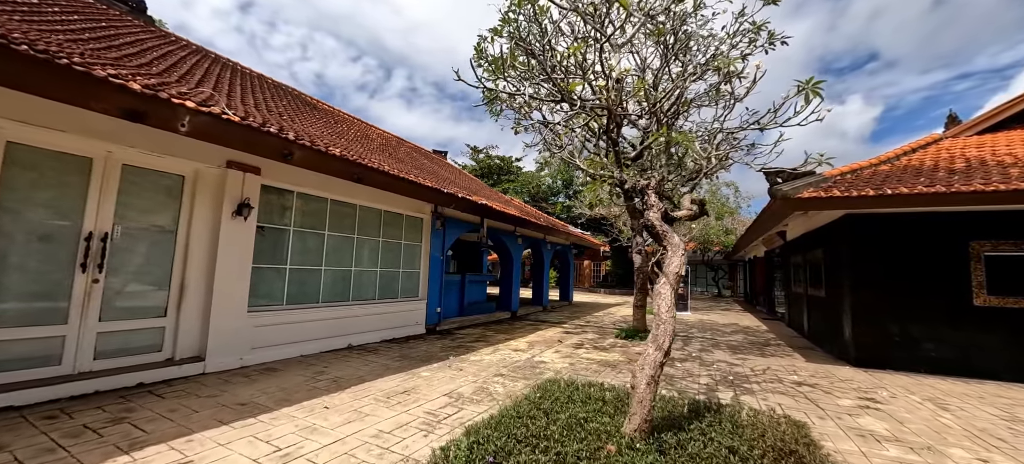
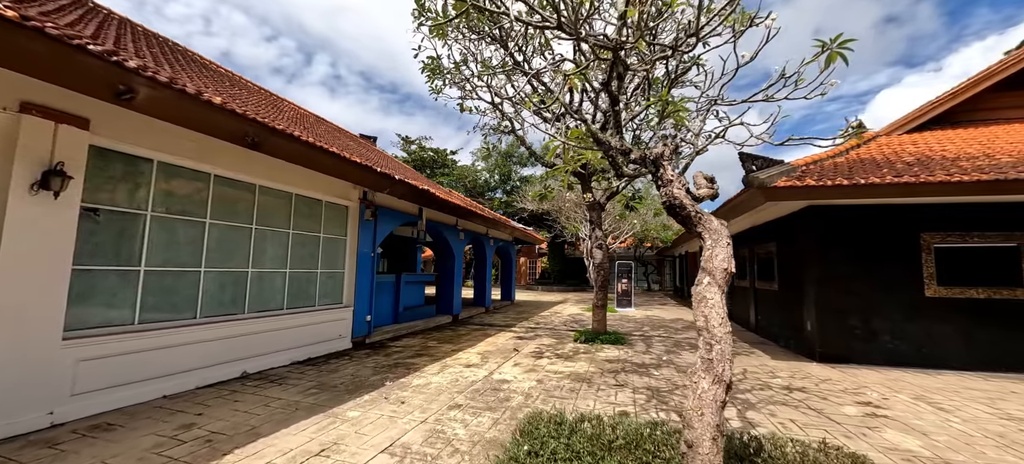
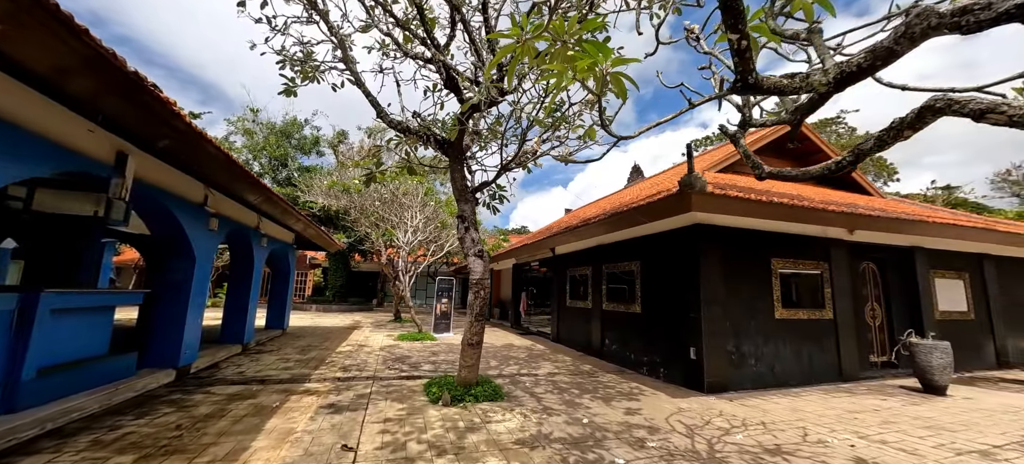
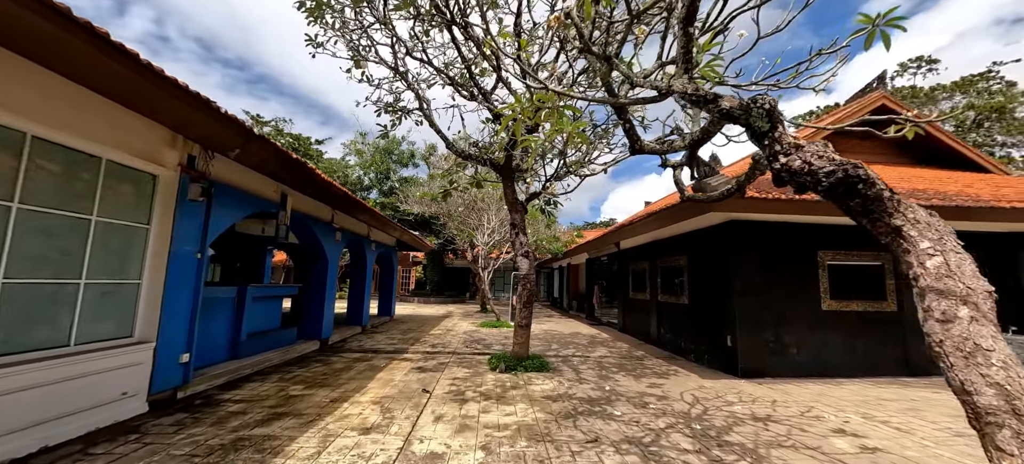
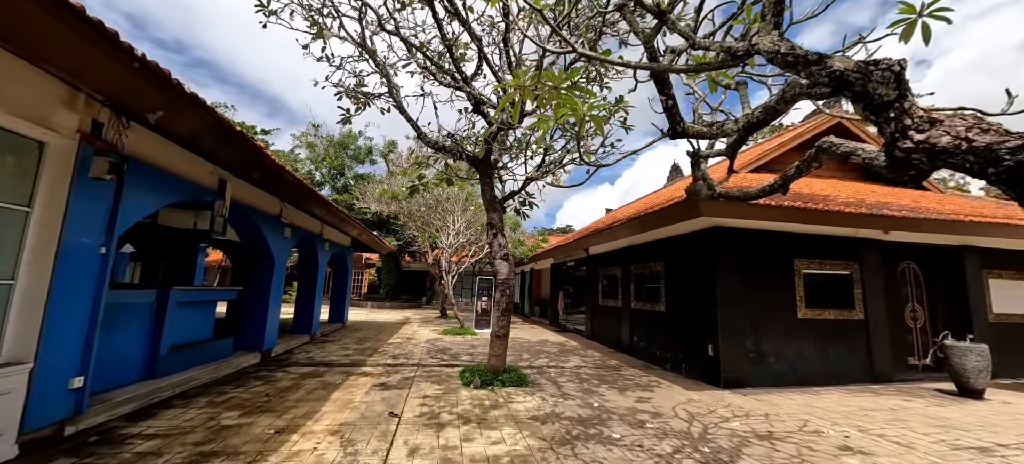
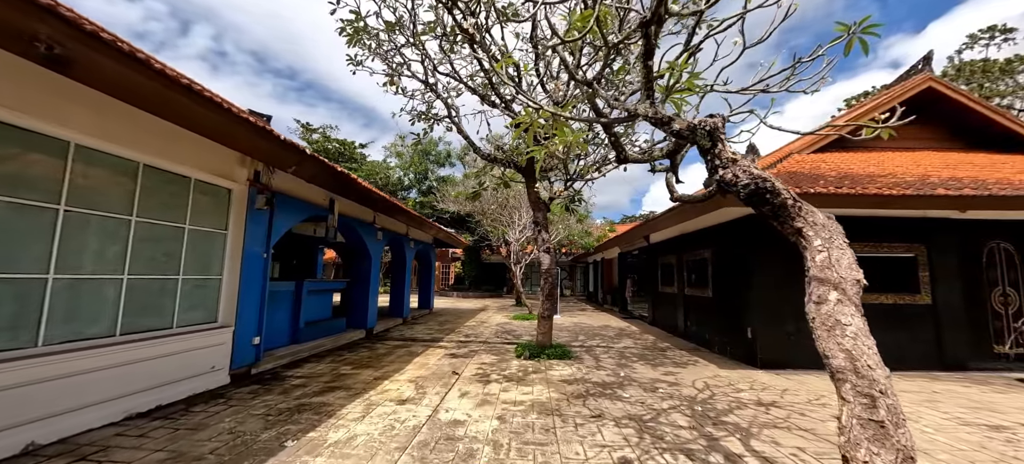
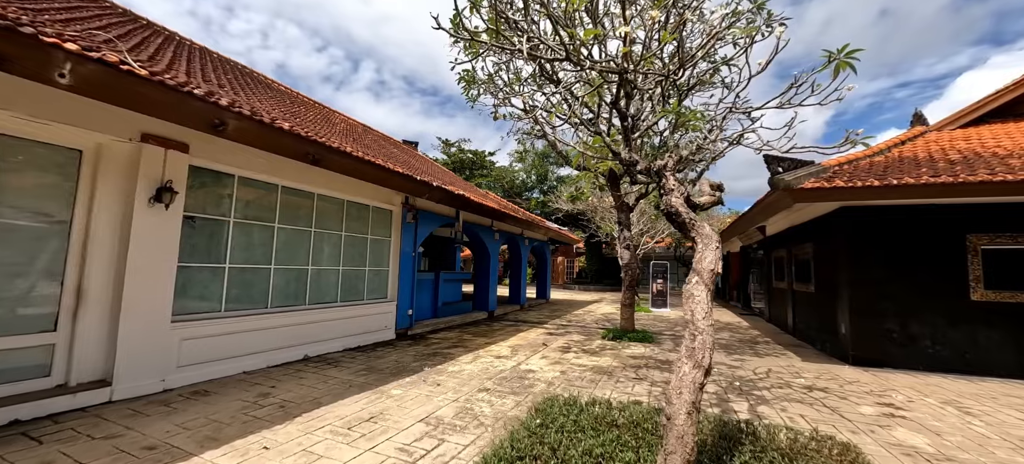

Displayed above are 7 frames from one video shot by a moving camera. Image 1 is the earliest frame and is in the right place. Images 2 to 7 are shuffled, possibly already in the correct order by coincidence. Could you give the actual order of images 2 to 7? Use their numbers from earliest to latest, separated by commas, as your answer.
7, 2, 6, 4, 5, 3
